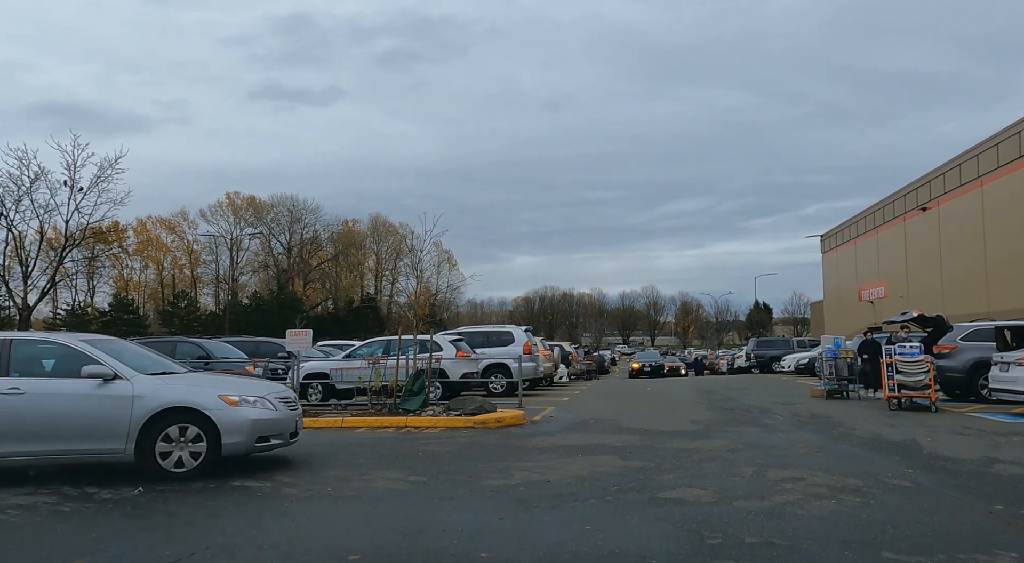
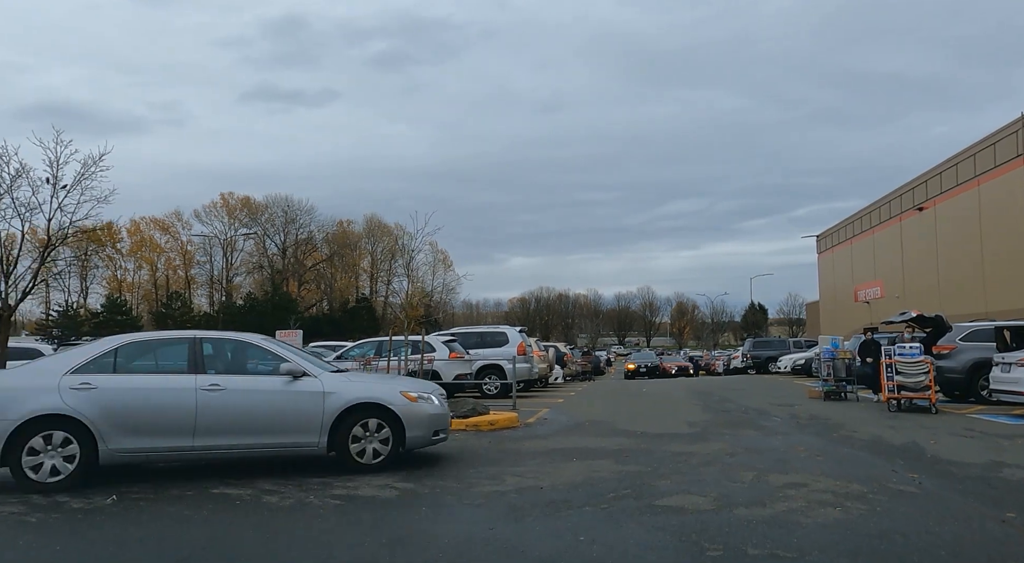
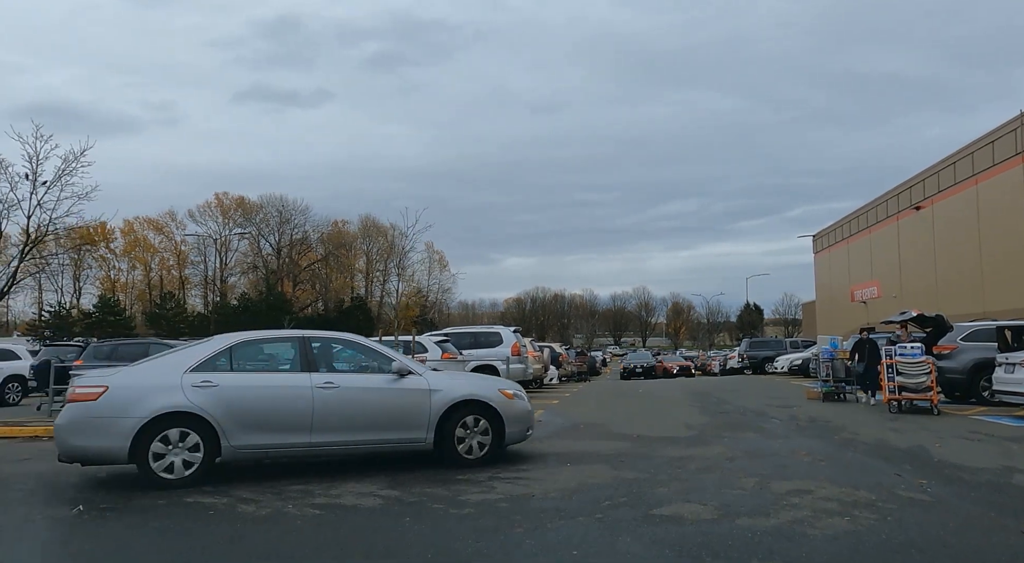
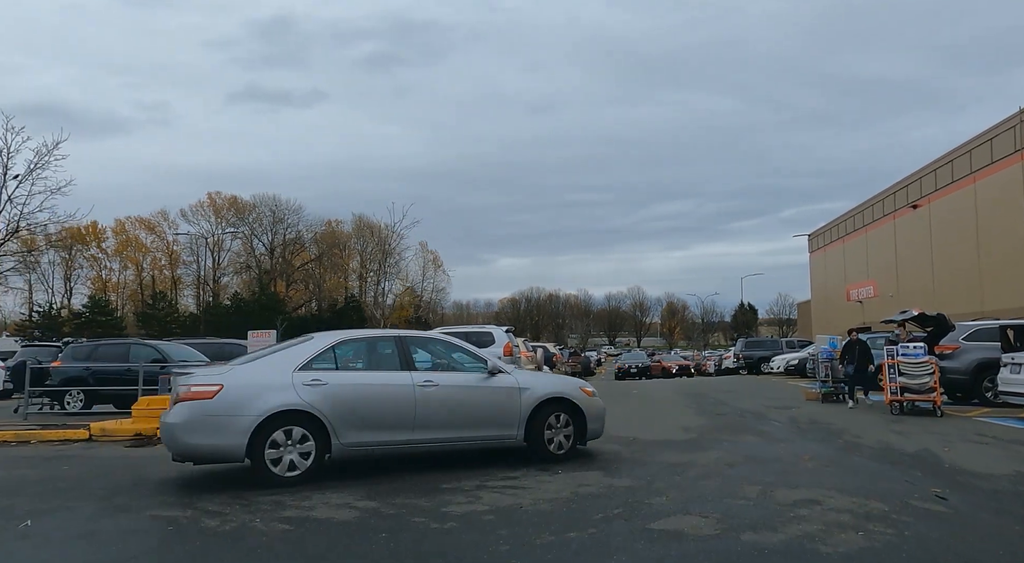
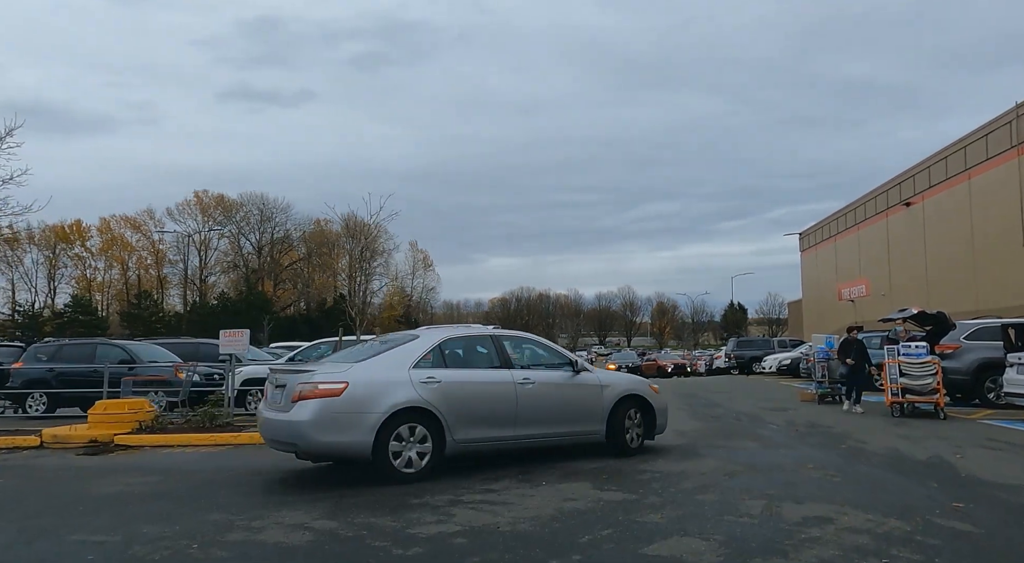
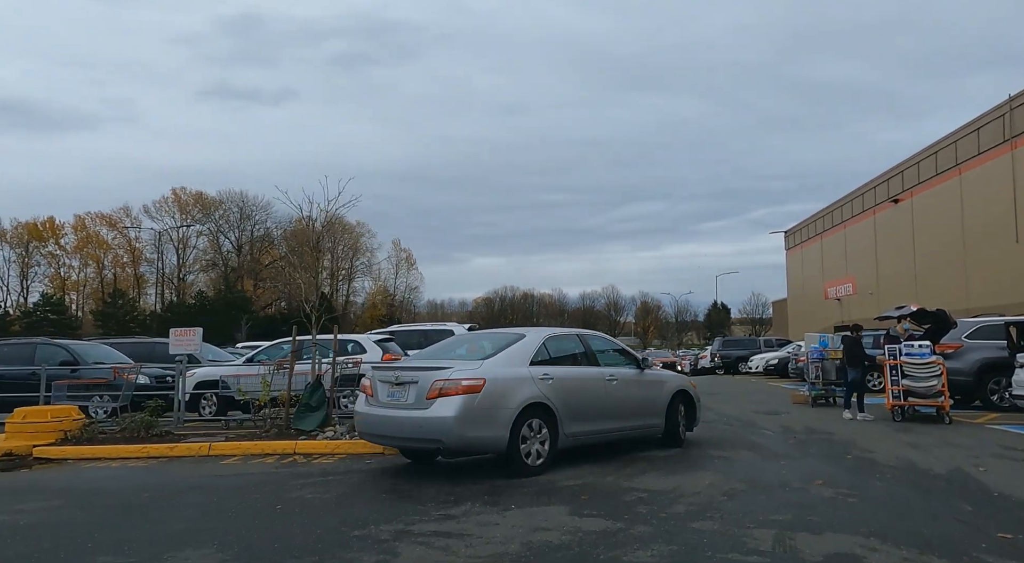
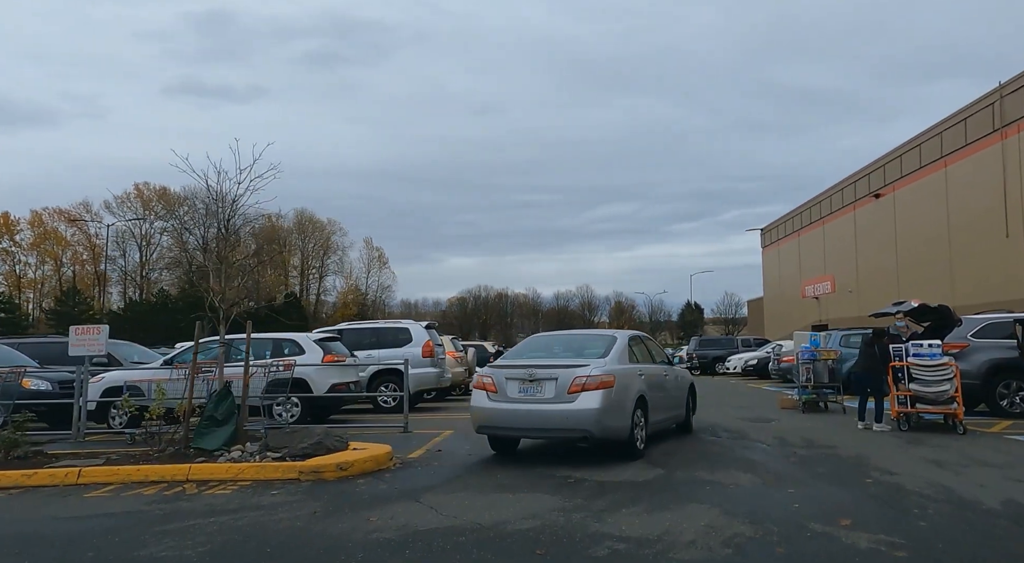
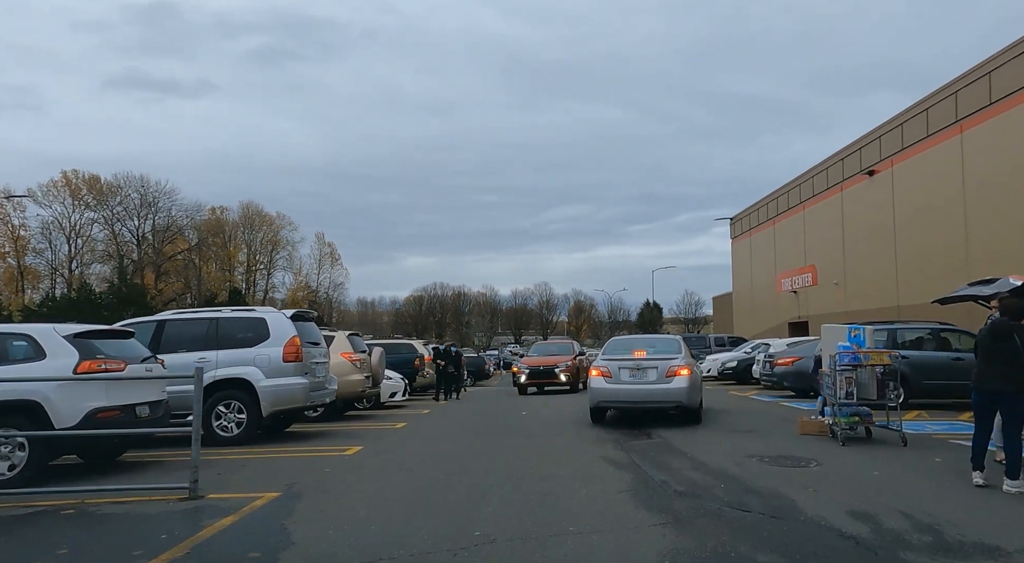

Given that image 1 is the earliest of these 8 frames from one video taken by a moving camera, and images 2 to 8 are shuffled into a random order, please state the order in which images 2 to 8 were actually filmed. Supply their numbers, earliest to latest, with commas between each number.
2, 3, 4, 5, 6, 7, 8
